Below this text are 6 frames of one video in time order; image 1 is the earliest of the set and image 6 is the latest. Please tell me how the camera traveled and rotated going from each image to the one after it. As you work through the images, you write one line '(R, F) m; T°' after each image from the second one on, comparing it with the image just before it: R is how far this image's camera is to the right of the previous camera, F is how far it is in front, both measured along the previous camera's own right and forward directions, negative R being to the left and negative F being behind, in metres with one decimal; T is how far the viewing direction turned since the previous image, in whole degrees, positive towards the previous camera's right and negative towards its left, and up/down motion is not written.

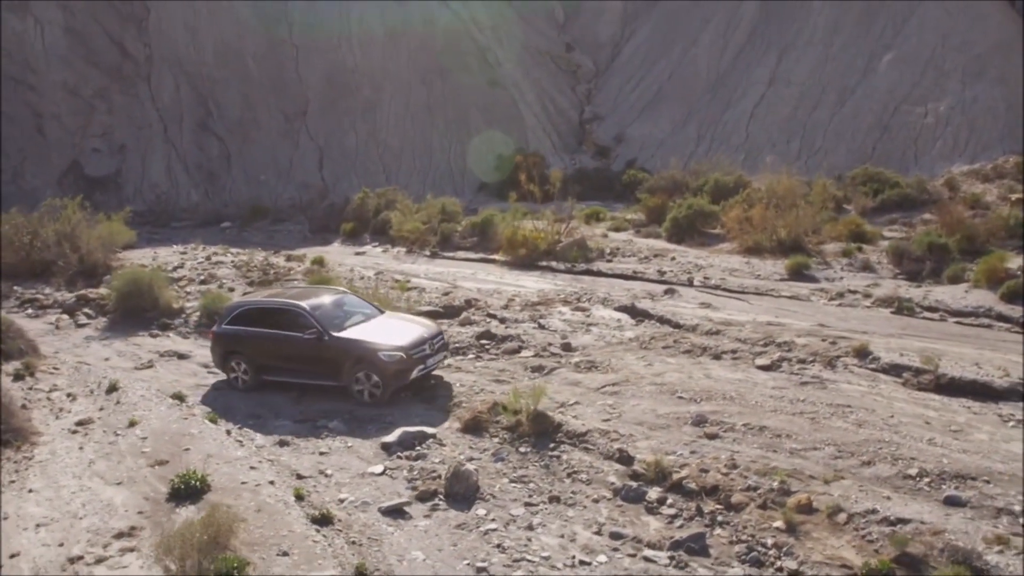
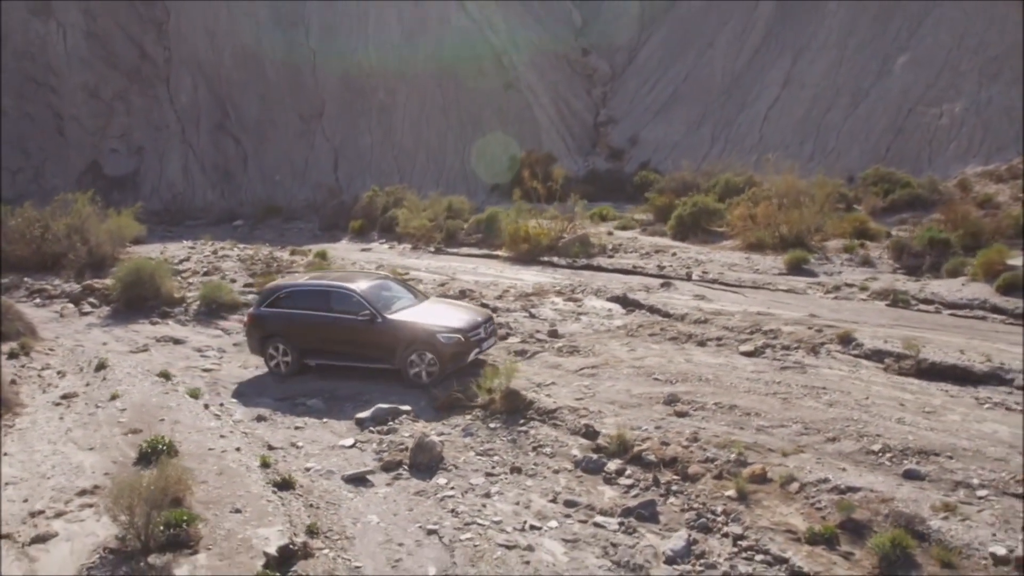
(+0.8, -0.1) m; -2°
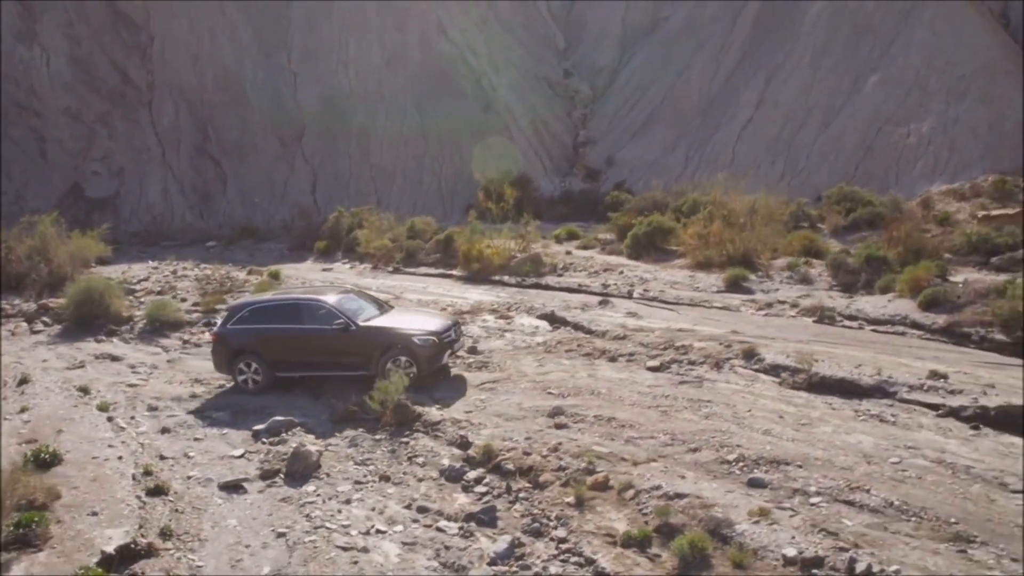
(+1.8, -0.5) m; -1°
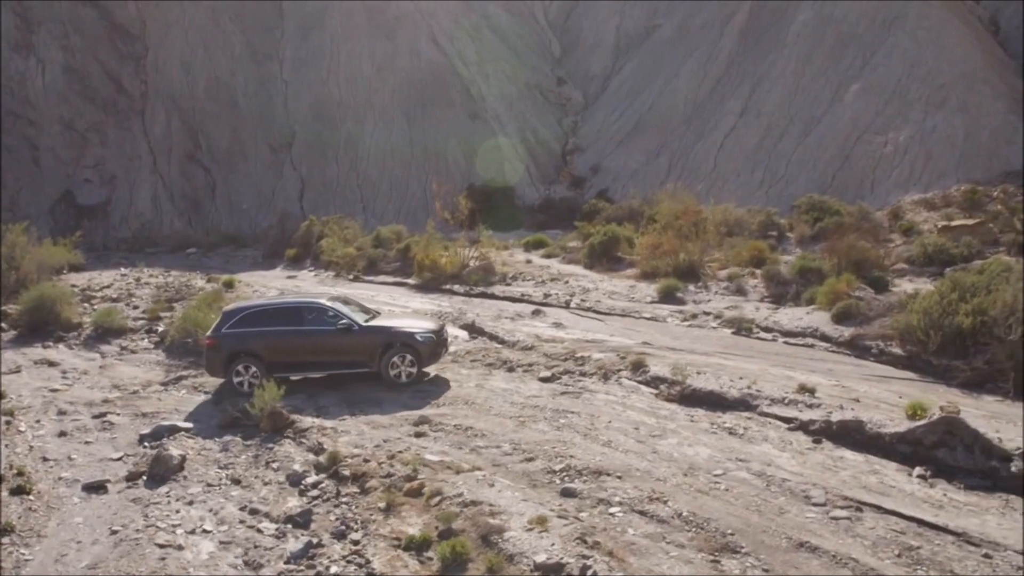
(+2.5, -0.6) m; -3°
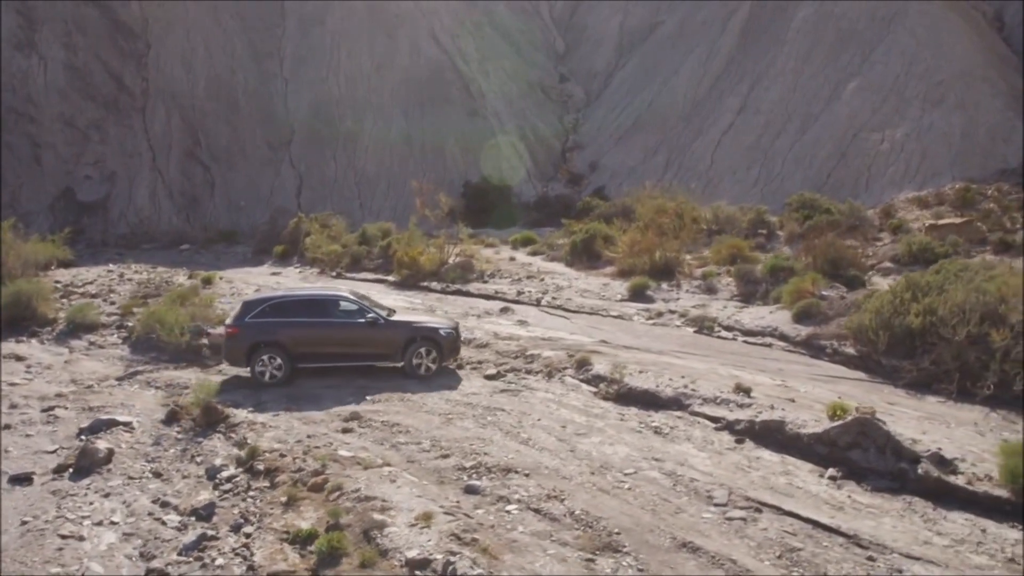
(+1.4, 0.0) m; -2°
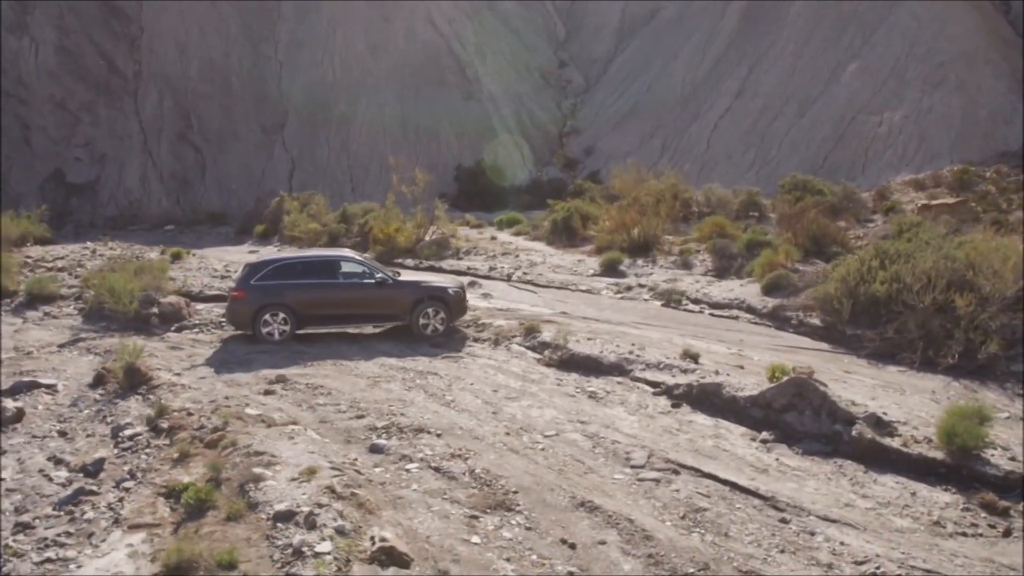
(+1.2, +0.6) m; -1°
